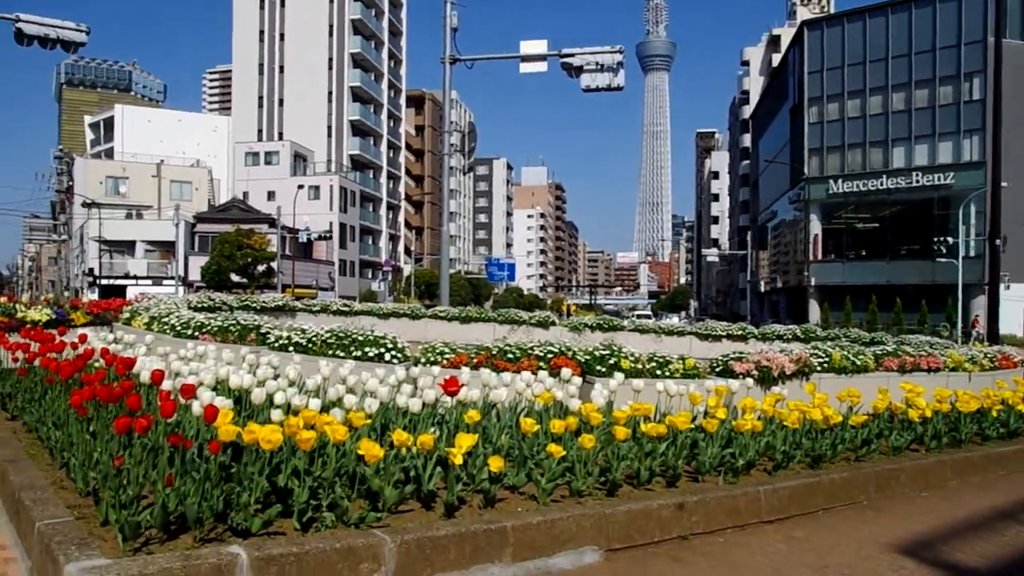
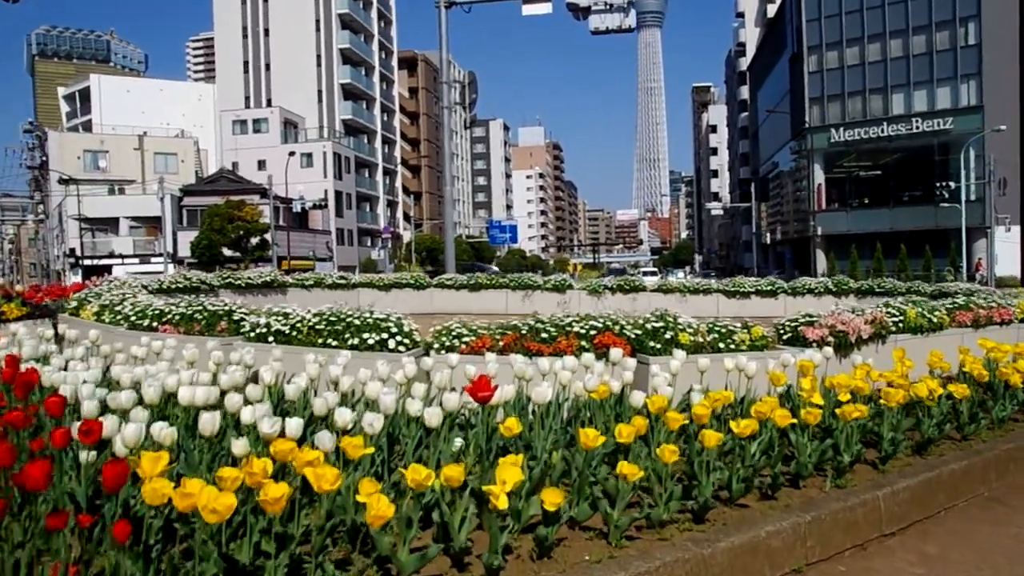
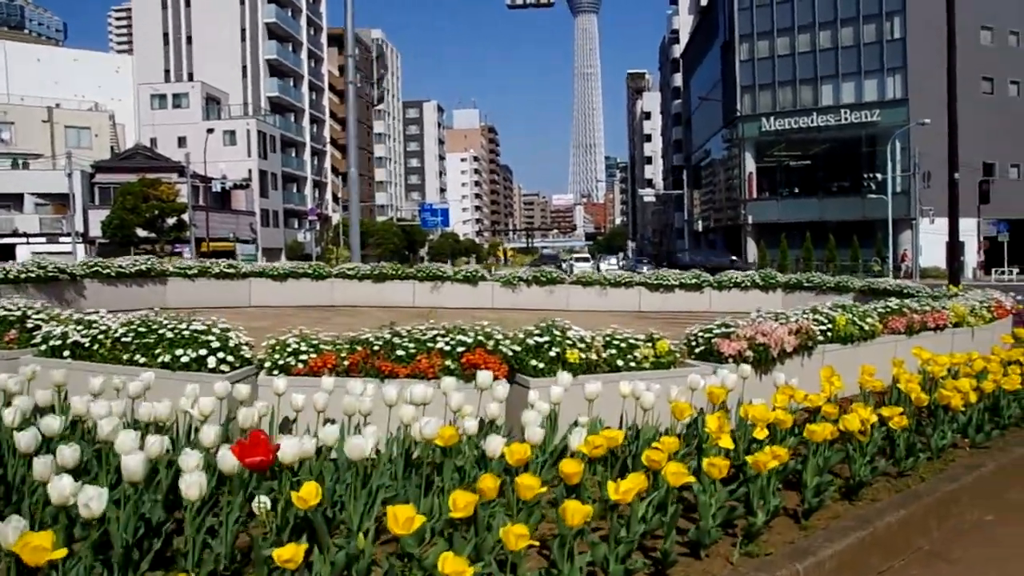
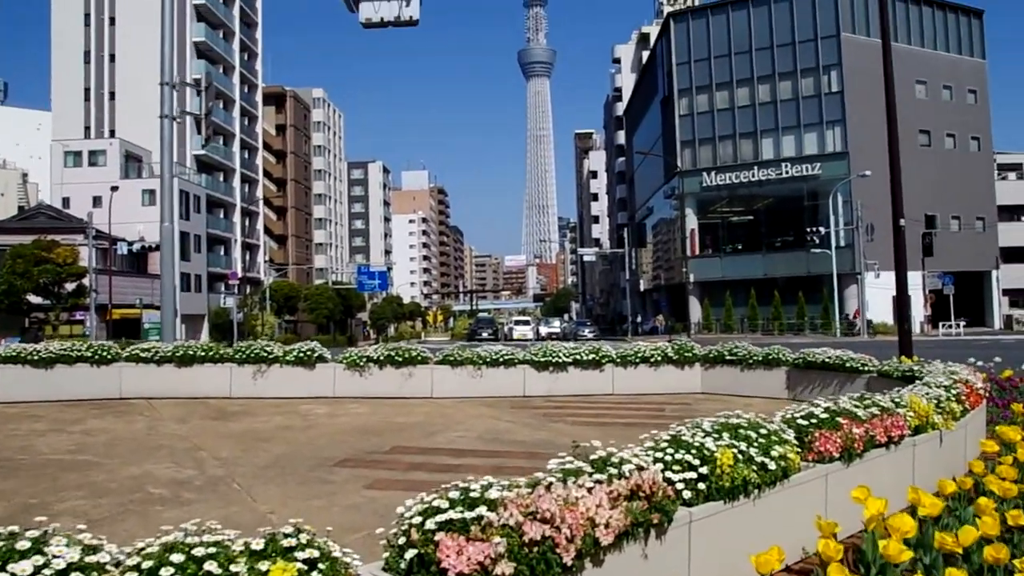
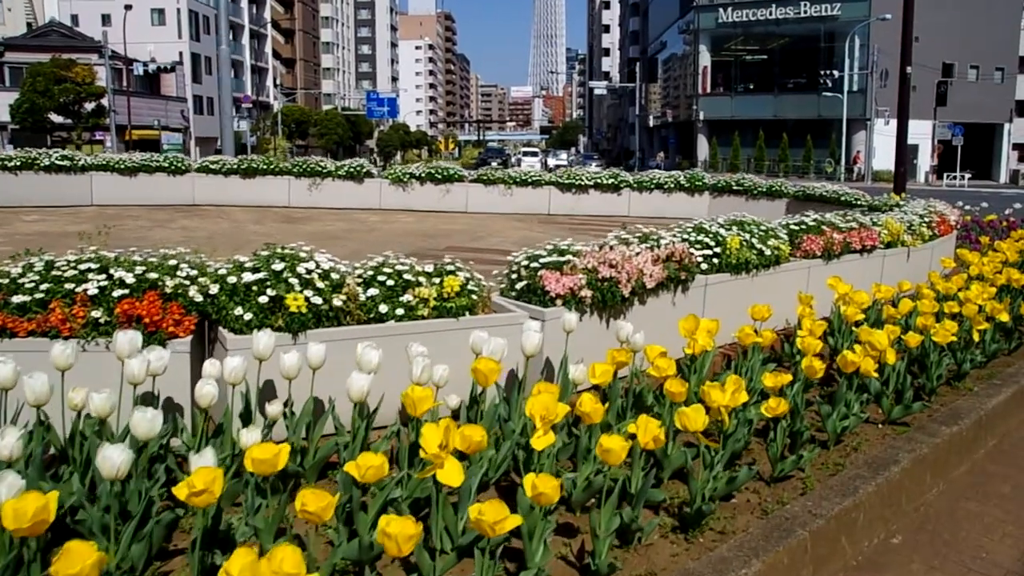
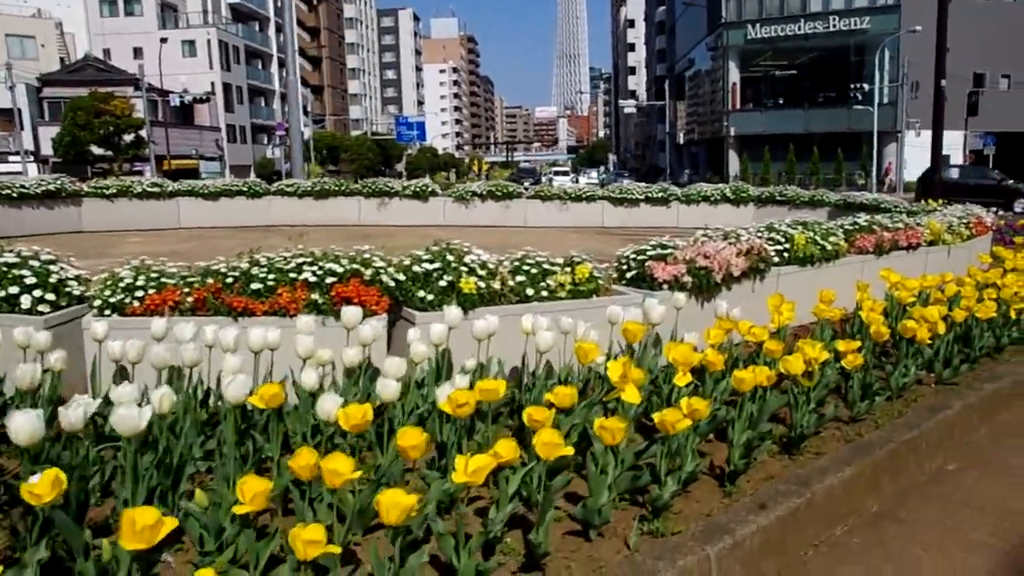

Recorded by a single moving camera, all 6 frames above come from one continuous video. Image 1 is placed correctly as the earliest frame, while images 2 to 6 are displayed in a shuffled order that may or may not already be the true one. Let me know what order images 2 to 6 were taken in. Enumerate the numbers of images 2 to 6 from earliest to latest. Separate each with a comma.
2, 3, 6, 5, 4
